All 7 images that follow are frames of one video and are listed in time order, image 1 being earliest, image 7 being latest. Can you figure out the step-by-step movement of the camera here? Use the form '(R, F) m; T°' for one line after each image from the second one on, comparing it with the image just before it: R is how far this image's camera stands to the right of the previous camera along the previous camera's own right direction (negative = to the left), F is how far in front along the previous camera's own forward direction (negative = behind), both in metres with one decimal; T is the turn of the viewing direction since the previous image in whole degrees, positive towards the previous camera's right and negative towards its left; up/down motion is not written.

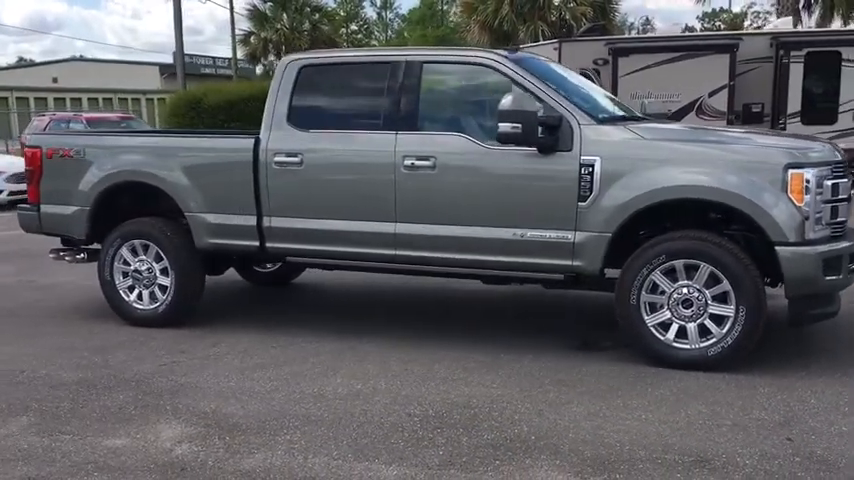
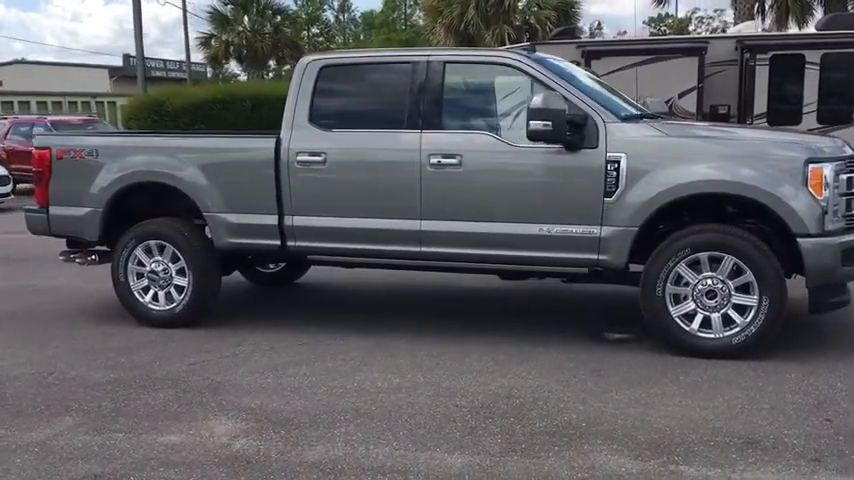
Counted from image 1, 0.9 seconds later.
(-0.5, -0.1) m; +3°
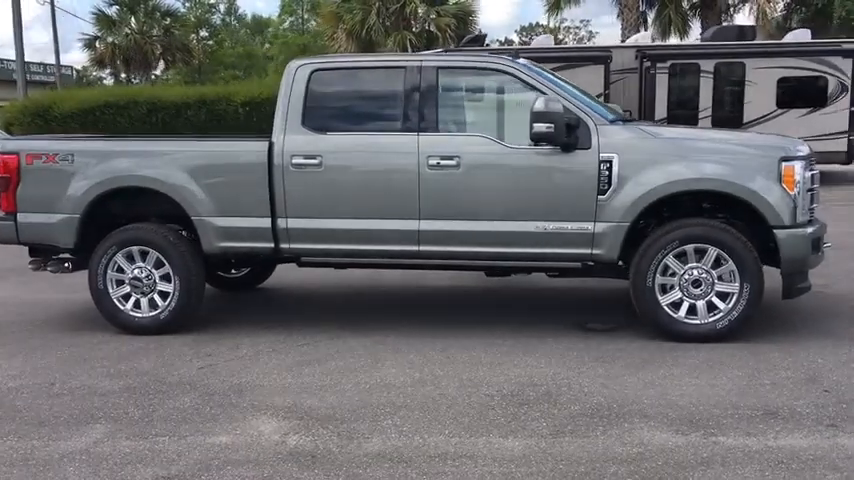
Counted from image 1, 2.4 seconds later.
(-0.9, -0.1) m; +8°
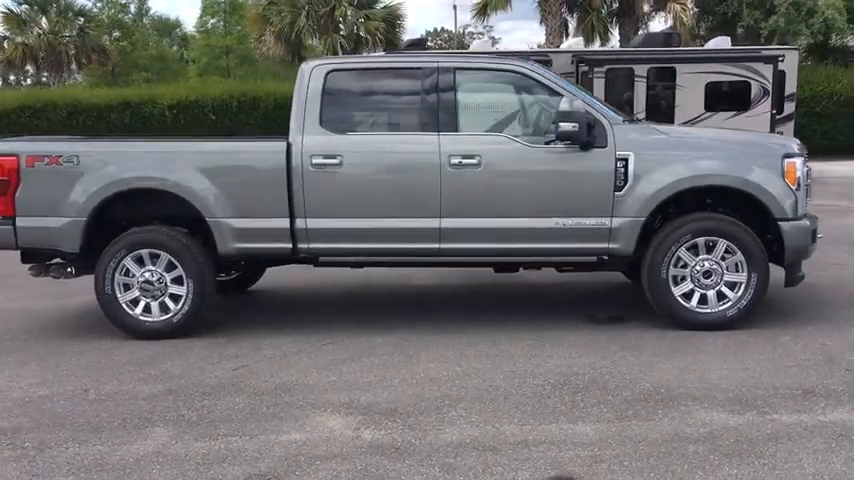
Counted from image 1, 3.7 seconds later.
(-0.9, -0.1) m; +6°
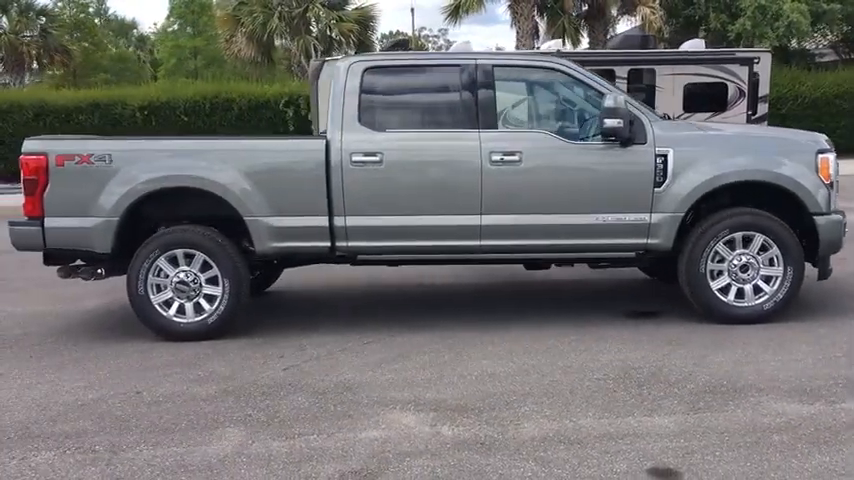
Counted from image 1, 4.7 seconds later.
(-0.6, 0.0) m; +3°
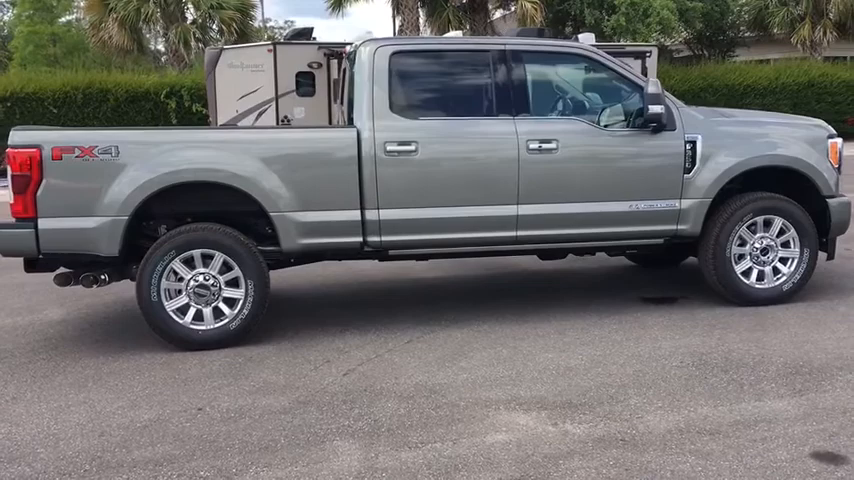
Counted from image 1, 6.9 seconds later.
(-1.3, +0.4) m; +10°
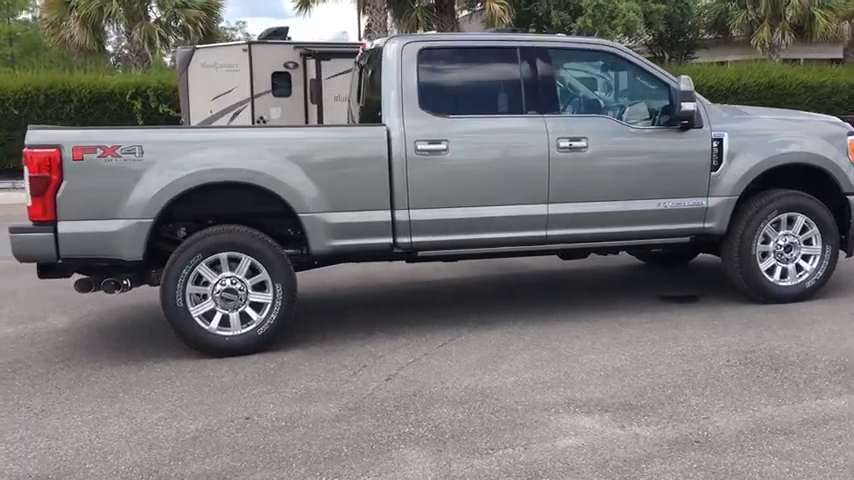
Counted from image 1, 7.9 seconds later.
(-0.5, +0.1) m; +3°
